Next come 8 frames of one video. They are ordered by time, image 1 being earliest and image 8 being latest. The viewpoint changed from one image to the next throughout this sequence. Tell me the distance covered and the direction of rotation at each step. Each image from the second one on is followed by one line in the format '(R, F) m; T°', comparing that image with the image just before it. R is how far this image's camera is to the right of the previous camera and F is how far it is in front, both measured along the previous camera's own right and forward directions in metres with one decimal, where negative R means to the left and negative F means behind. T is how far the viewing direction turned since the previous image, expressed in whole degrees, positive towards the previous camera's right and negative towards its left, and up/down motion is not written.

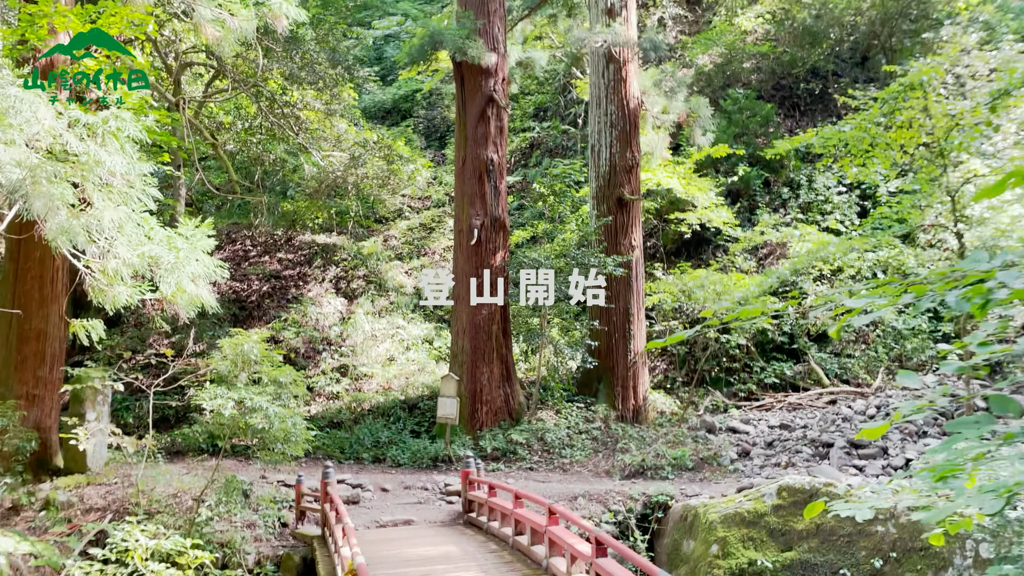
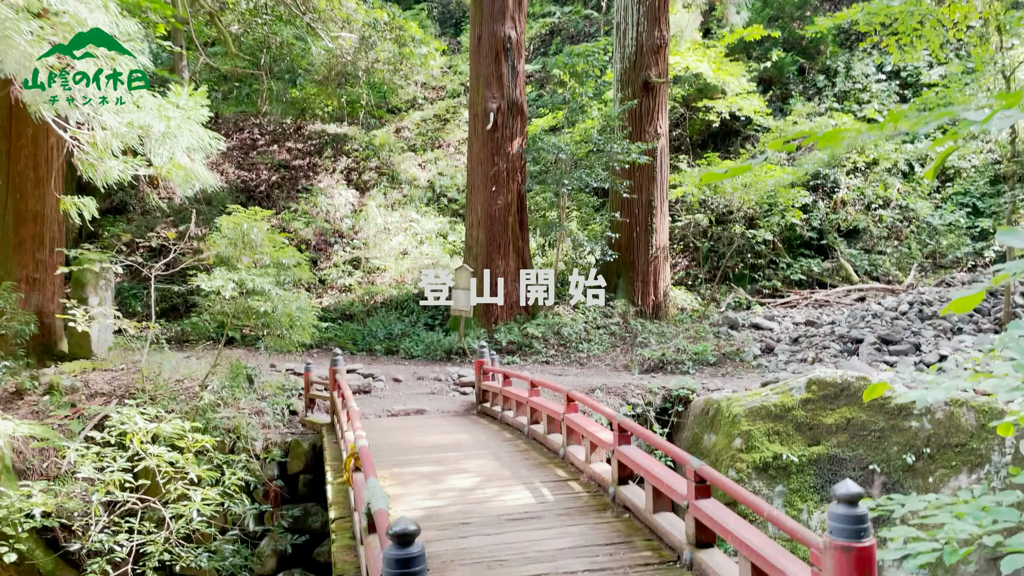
(0.0, +0.4) m; -1°
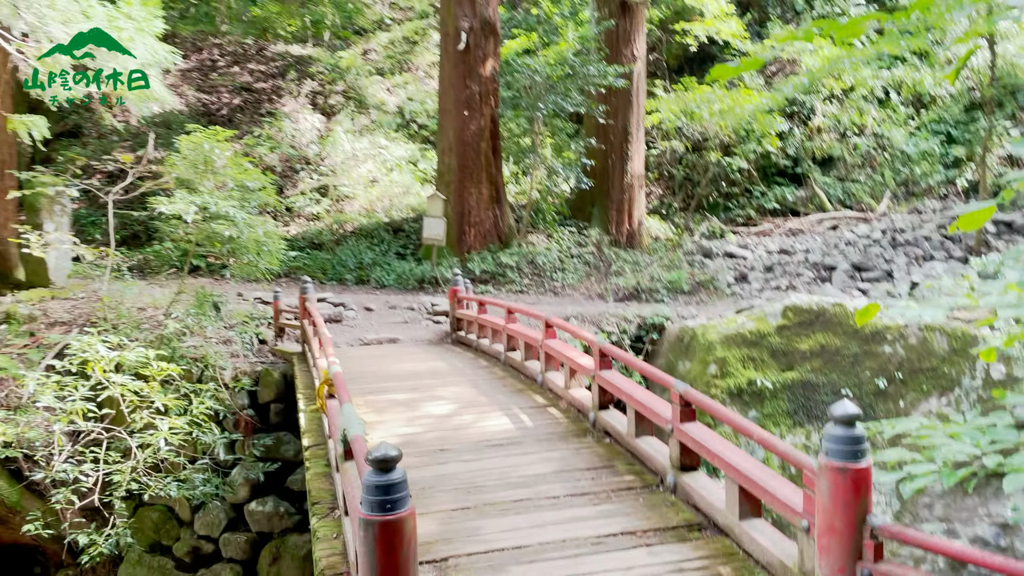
(0.0, +0.2) m; +2°
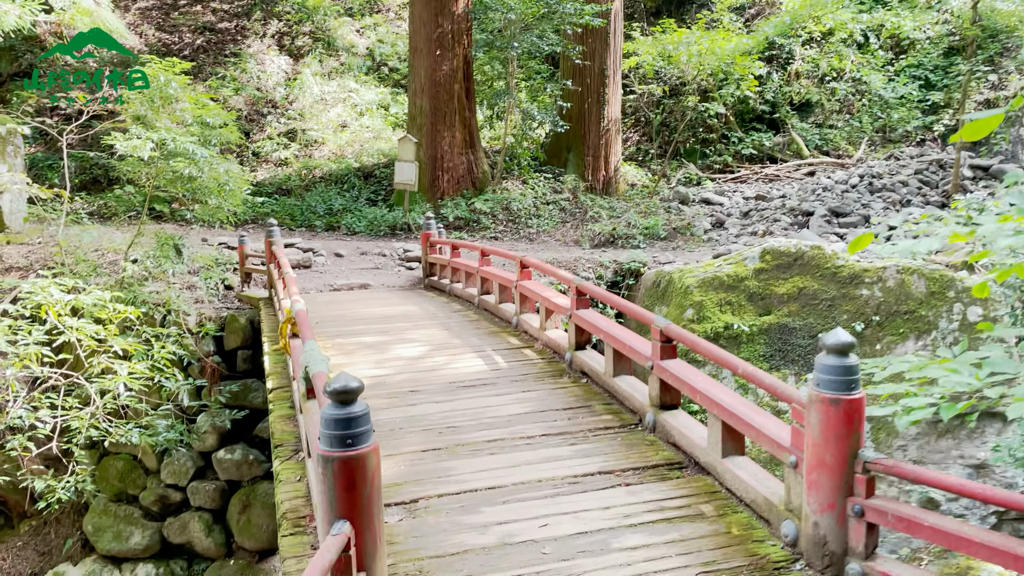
(0.0, +0.2) m; +2°
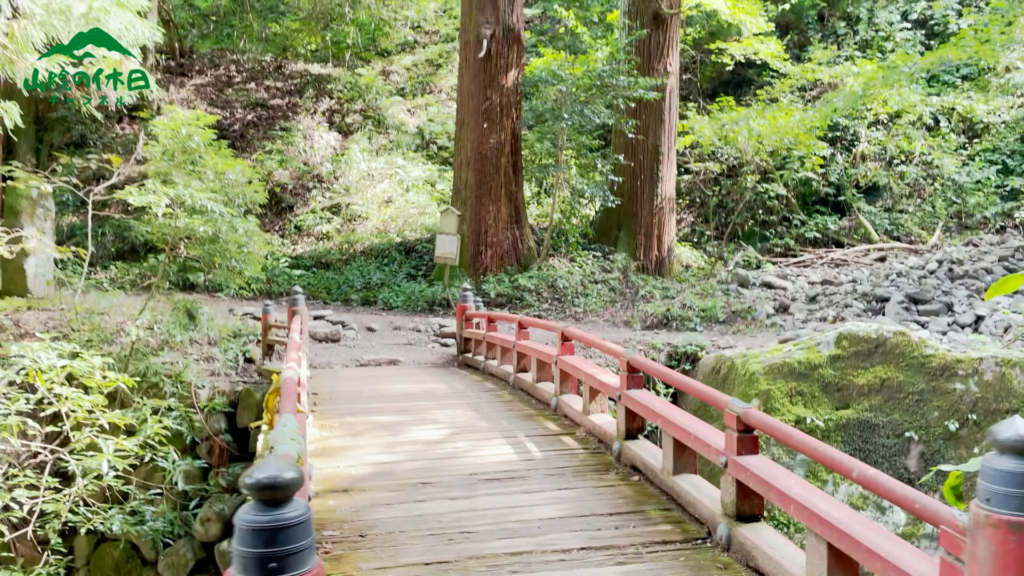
(0.0, +0.6) m; -4°
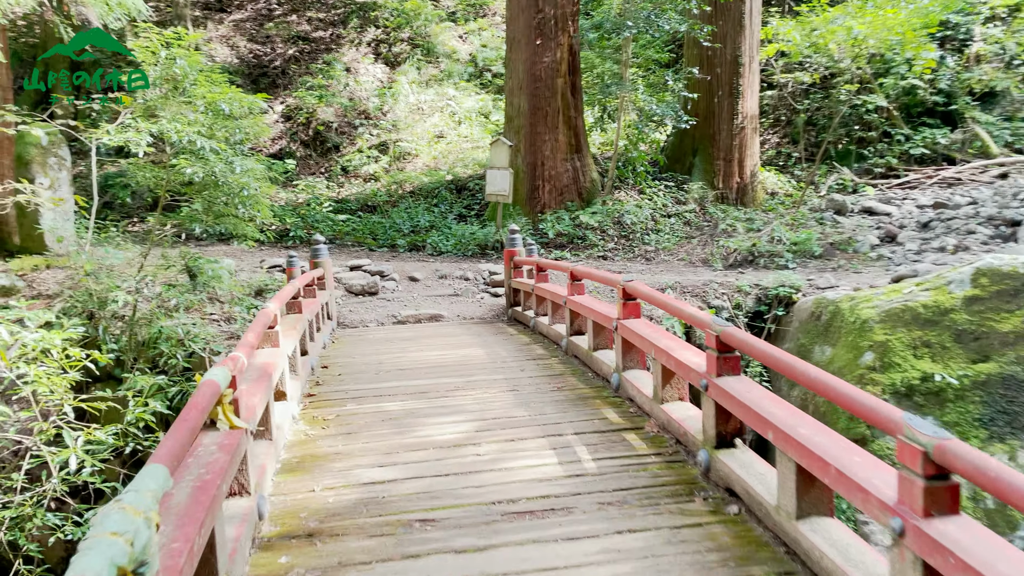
(+0.1, +0.9) m; -5°
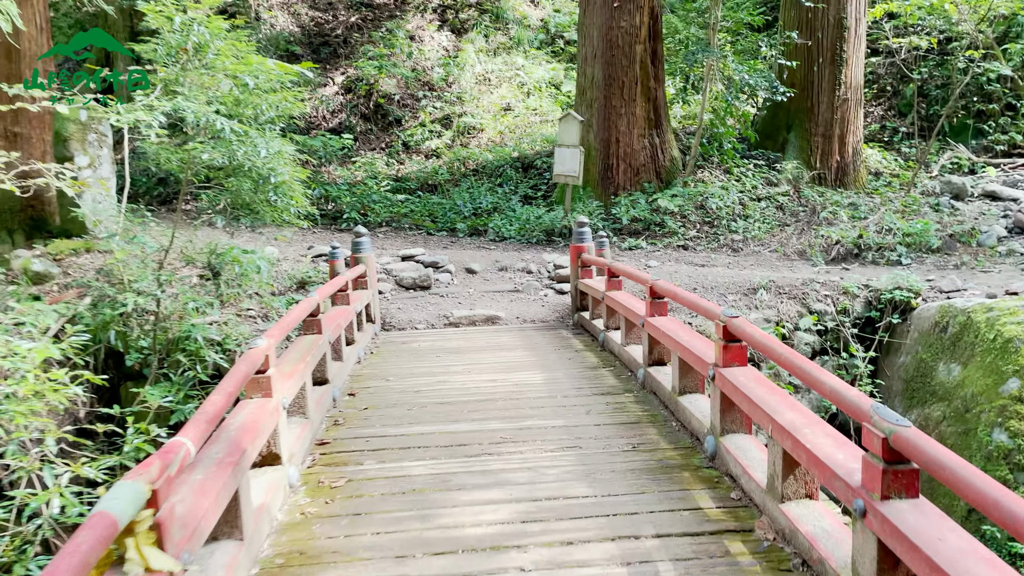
(0.0, +0.7) m; -5°
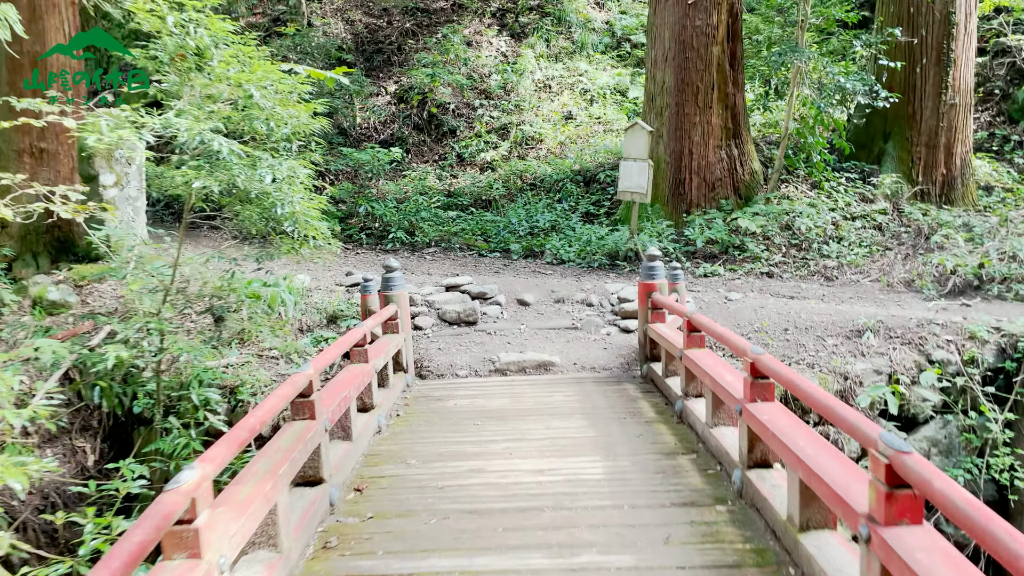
(0.0, +0.7) m; -4°
